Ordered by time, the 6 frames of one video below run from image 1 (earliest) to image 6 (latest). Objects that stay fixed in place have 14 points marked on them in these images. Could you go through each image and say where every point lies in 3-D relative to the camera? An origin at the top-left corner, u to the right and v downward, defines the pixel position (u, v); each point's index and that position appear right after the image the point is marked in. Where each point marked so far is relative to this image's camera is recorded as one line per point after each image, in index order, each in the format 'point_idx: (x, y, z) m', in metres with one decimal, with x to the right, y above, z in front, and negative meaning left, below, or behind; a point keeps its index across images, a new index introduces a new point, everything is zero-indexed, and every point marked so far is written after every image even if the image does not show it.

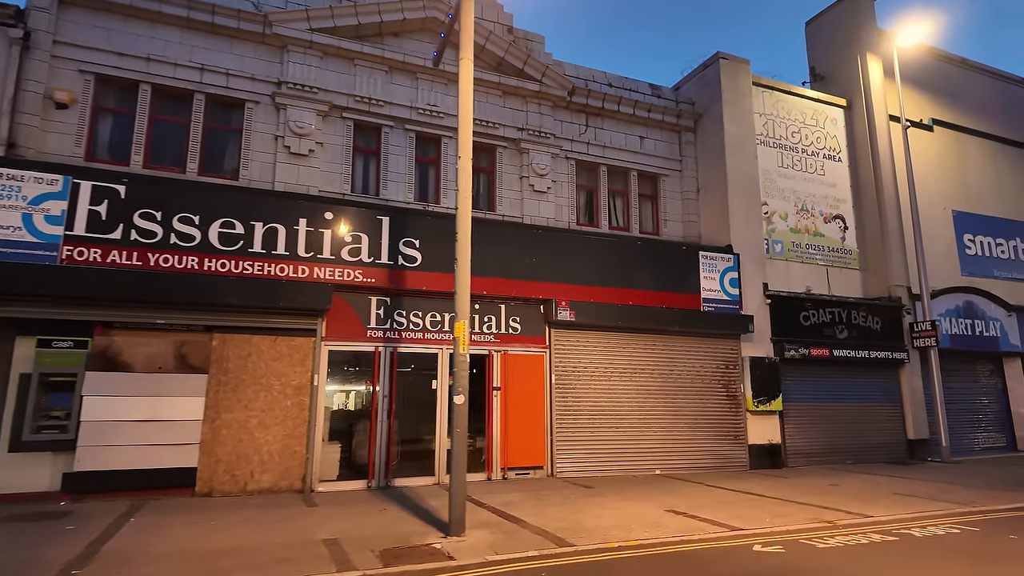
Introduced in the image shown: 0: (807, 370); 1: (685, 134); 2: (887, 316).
0: (+7.2, -2.0, +14.5) m
1: (+4.5, +4.0, +15.4) m
2: (+9.8, -0.7, +15.7) m
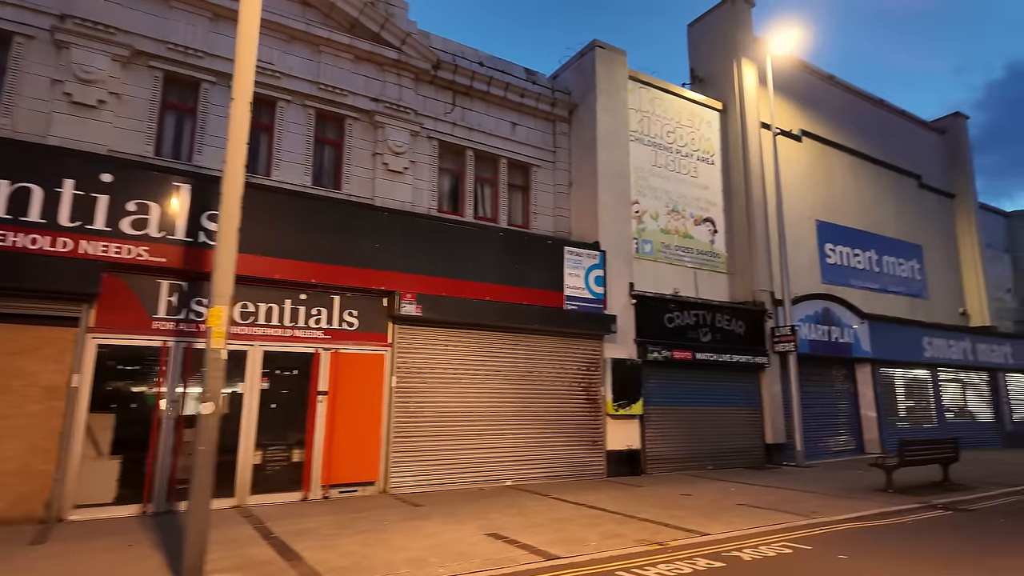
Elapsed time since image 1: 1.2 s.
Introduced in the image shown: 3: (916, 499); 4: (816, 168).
0: (+3.8, -2.0, +14.2) m
1: (+1.2, +4.0, +14.7) m
2: (+6.2, -0.8, +15.7) m
3: (+6.7, -3.5, +10.0) m
4: (+9.7, +3.8, +19.2) m
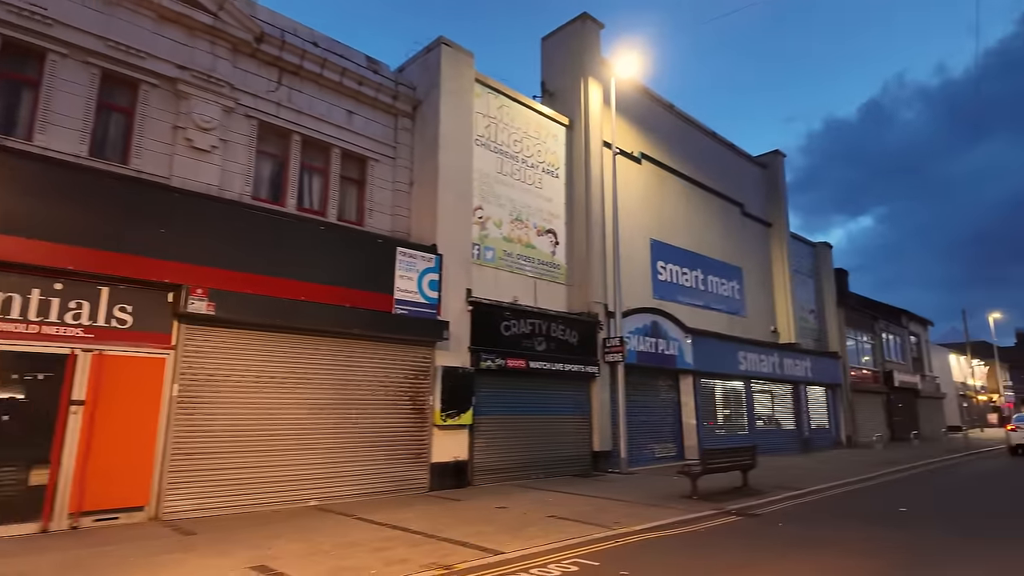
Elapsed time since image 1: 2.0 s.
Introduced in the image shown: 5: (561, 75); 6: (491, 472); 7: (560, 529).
0: (-0.2, -2.2, +14.0) m
1: (-2.6, +3.9, +14.0) m
2: (+1.9, -1.1, +16.0) m
3: (+3.5, -3.8, +10.5) m
4: (+4.8, +3.3, +20.2) m
5: (+1.5, +6.6, +18.5) m
6: (-0.5, -4.1, +13.2) m
7: (+0.7, -3.4, +8.5) m
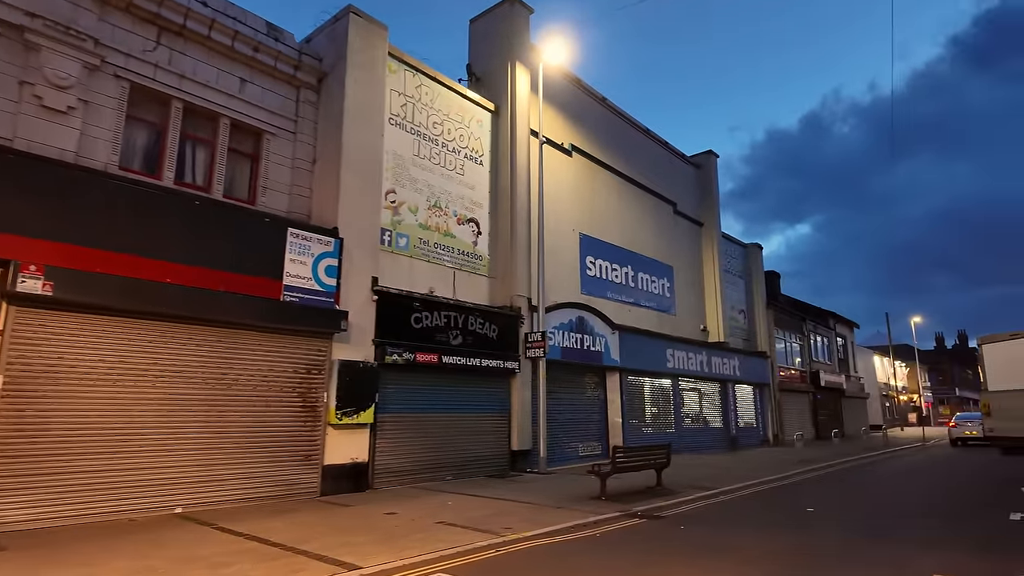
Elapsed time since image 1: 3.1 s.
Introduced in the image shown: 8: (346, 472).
0: (-2.2, -2.0, +13.1) m
1: (-4.5, +4.2, +12.9) m
2: (-0.2, -0.9, +15.3) m
3: (+1.8, -3.6, +9.9) m
4: (+2.3, +3.5, +19.8) m
5: (-0.7, +6.9, +17.8) m
6: (-2.4, -3.8, +12.3) m
7: (-0.9, -3.2, +7.7) m
8: (-3.2, -3.5, +11.3) m
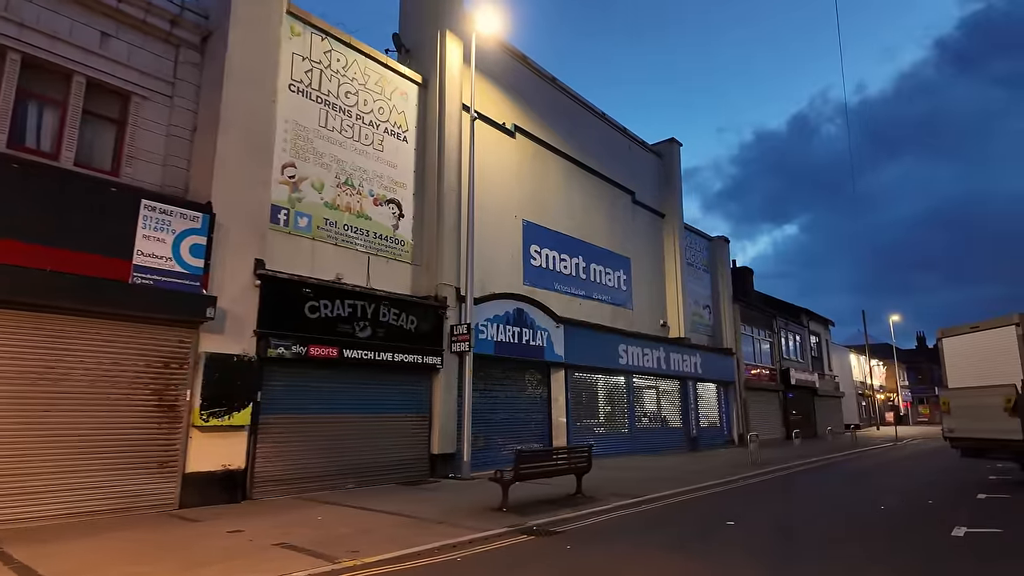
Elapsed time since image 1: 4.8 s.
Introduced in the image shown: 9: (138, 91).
0: (-4.0, -1.7, +11.7) m
1: (-6.3, +4.5, +11.5) m
2: (-2.1, -0.7, +13.9) m
3: (0.0, -3.3, +8.6) m
4: (+0.4, +3.8, +18.4) m
5: (-2.6, +7.1, +16.4) m
6: (-4.2, -3.5, +10.9) m
7: (-2.6, -2.9, +6.3) m
8: (-4.9, -3.2, +9.9) m
9: (-6.8, +3.6, +10.8) m
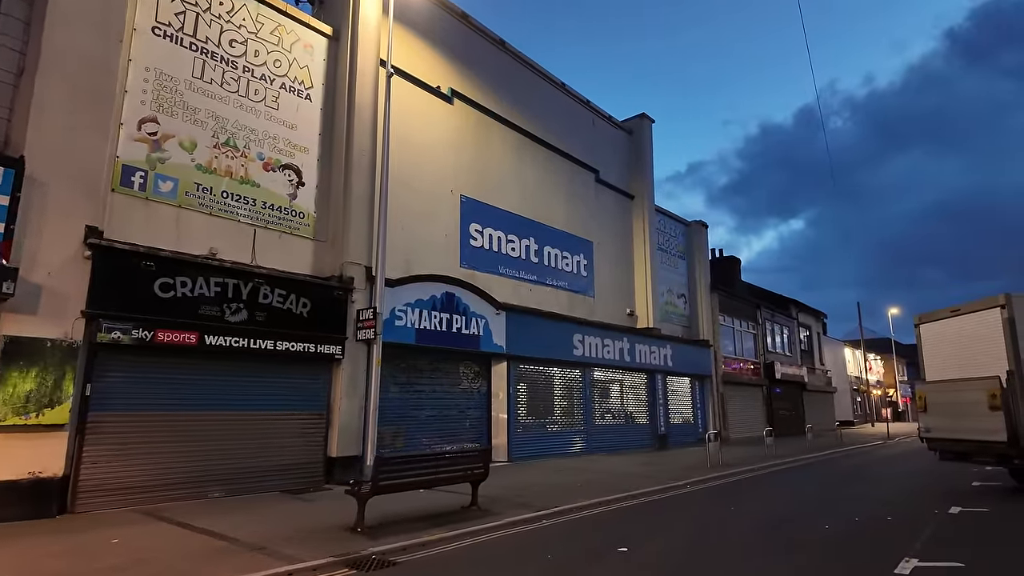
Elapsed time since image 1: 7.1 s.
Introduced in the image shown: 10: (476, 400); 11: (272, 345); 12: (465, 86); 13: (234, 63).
0: (-5.8, -1.2, +9.9) m
1: (-8.1, +5.0, +9.7) m
2: (-3.9, -0.2, +12.1) m
3: (-1.8, -2.9, +6.8) m
4: (-1.4, +4.3, +16.6) m
5: (-4.4, +7.6, +14.6) m
6: (-6.1, -3.1, +9.2) m
7: (-4.5, -2.5, +4.5) m
8: (-6.8, -2.8, +8.2) m
9: (-8.6, +4.0, +9.0) m
10: (-1.0, -3.0, +16.0) m
11: (-4.4, -1.0, +11.2) m
12: (-1.2, +5.7, +16.8) m
13: (-5.6, +4.5, +12.0) m
